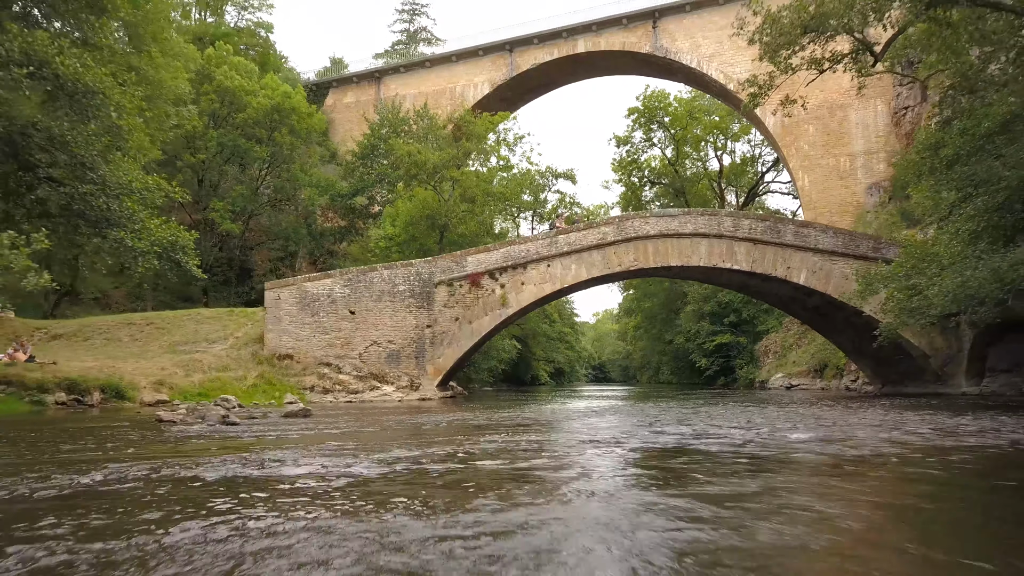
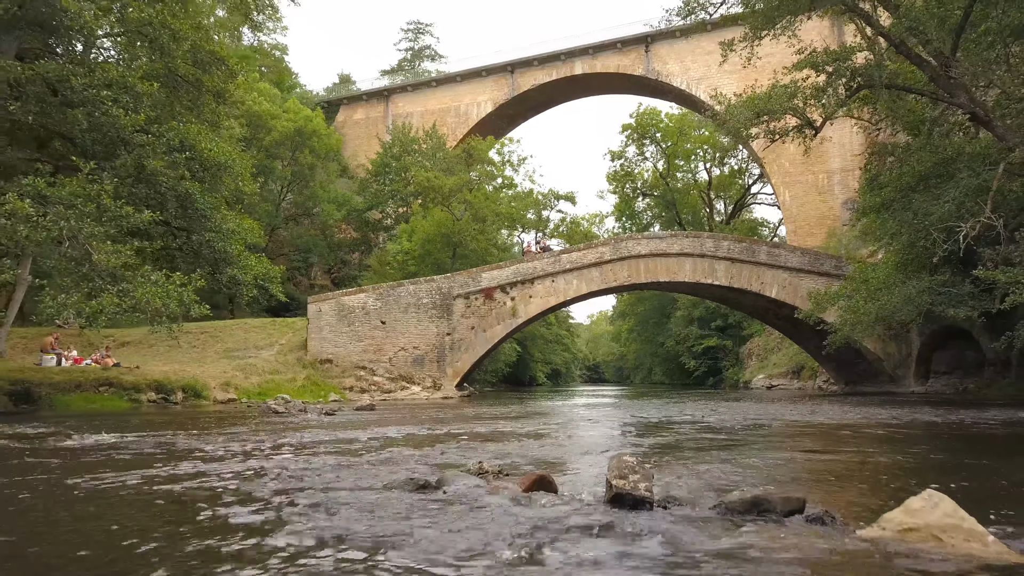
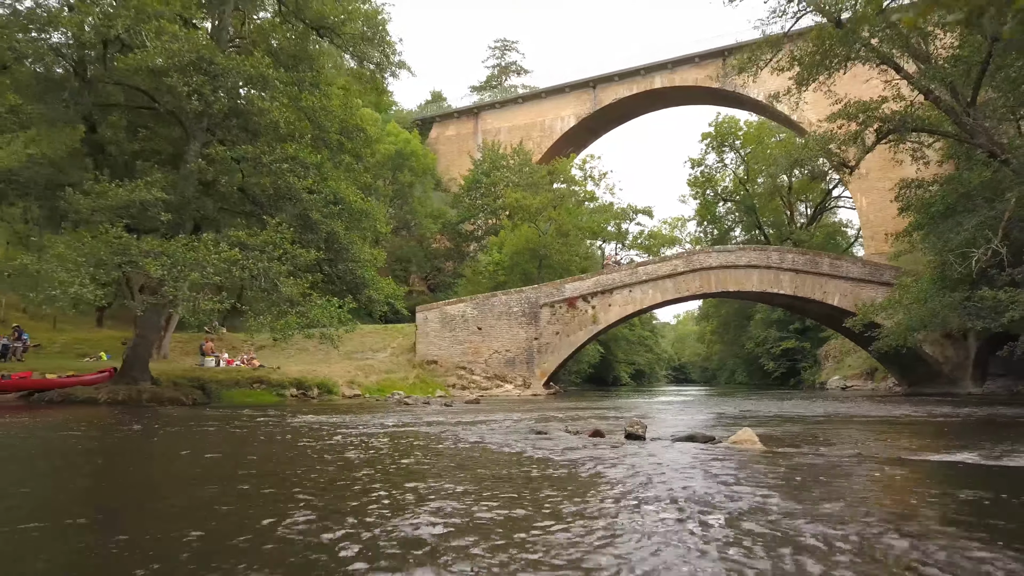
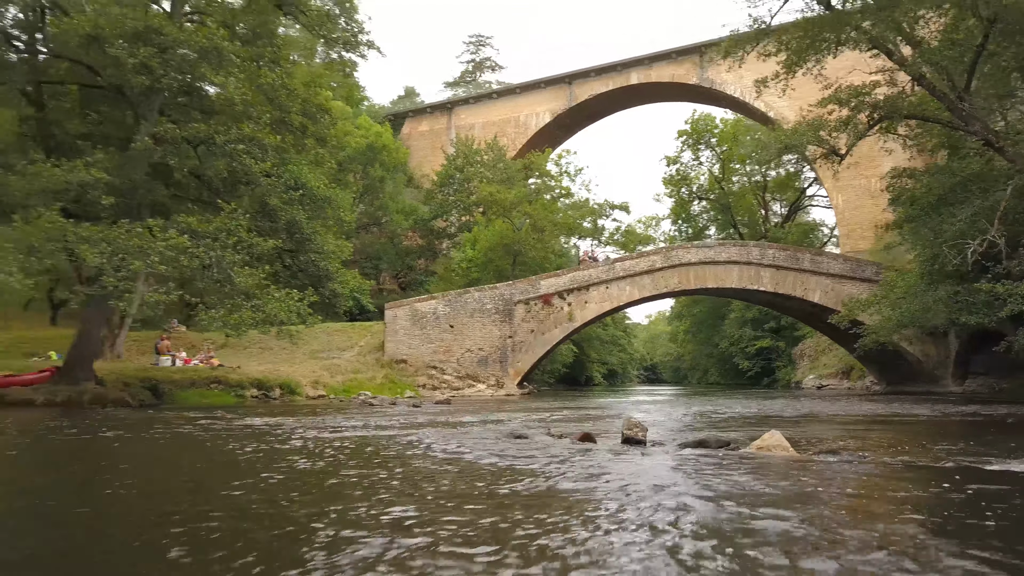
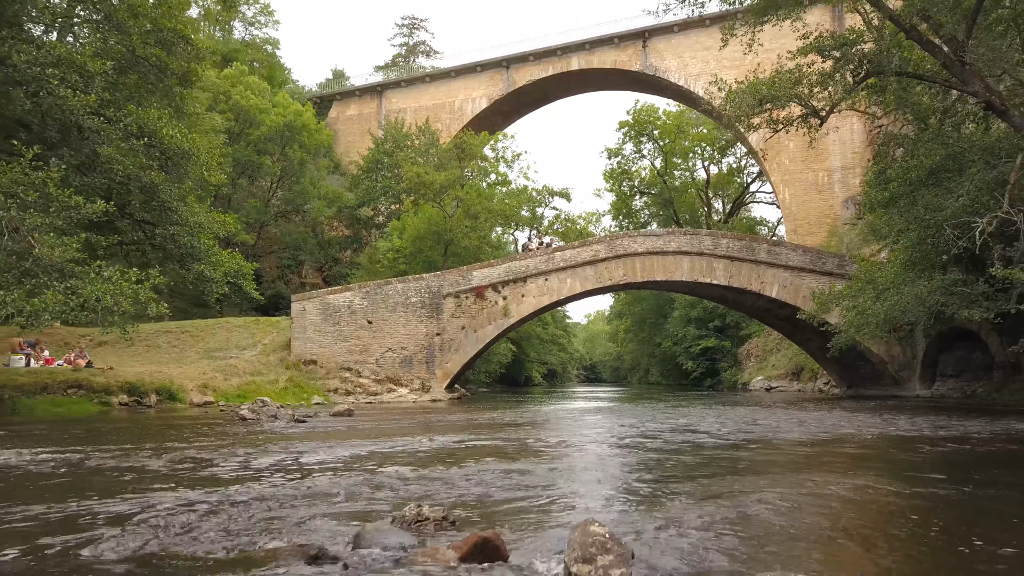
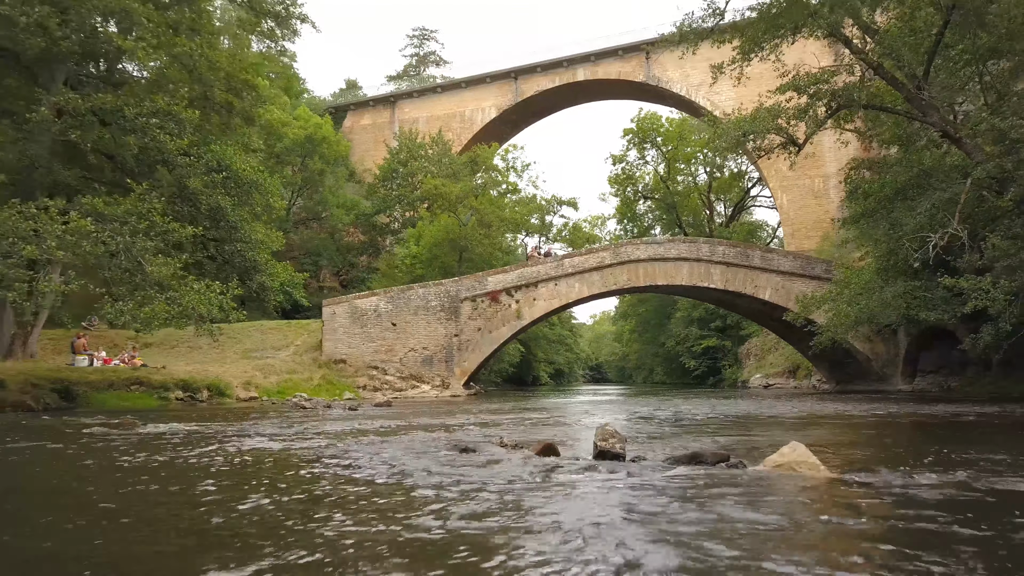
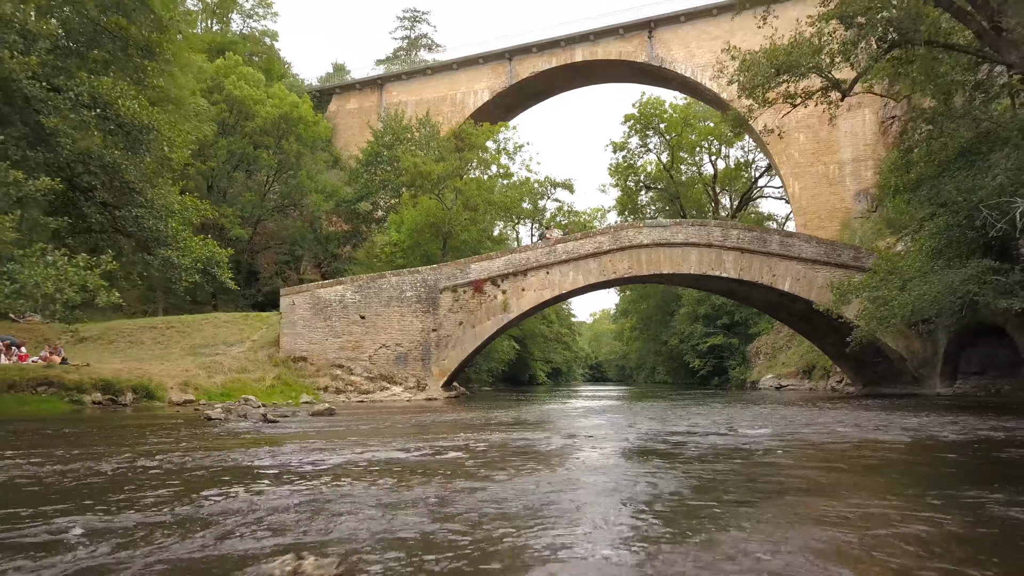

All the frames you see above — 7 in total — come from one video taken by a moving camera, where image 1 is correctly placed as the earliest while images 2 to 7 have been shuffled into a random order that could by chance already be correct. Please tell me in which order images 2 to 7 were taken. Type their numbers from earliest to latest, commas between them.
7, 5, 2, 6, 4, 3
